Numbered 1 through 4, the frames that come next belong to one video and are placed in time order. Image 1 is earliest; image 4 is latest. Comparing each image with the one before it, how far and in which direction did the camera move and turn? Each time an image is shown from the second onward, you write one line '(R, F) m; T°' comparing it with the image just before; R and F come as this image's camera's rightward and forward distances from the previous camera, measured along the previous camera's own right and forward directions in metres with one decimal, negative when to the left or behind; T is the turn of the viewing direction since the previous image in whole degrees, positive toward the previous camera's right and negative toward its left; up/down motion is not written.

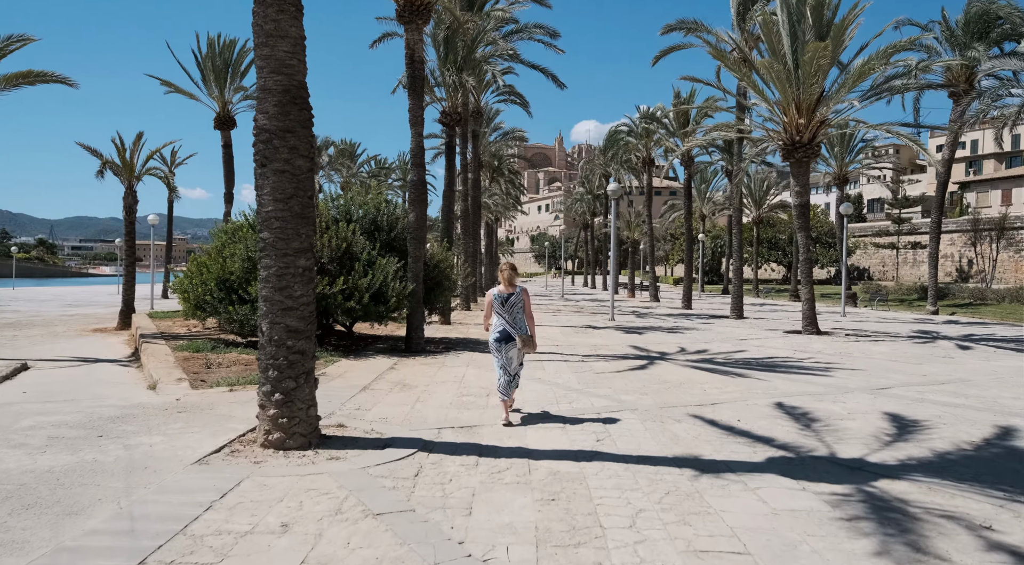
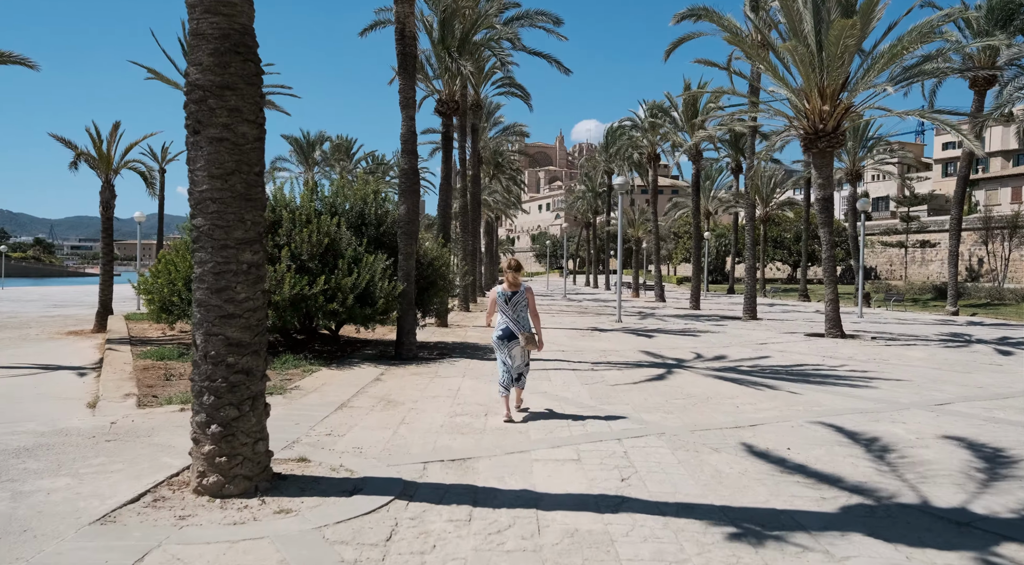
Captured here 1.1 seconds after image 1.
(0.0, +1.3) m; 0°
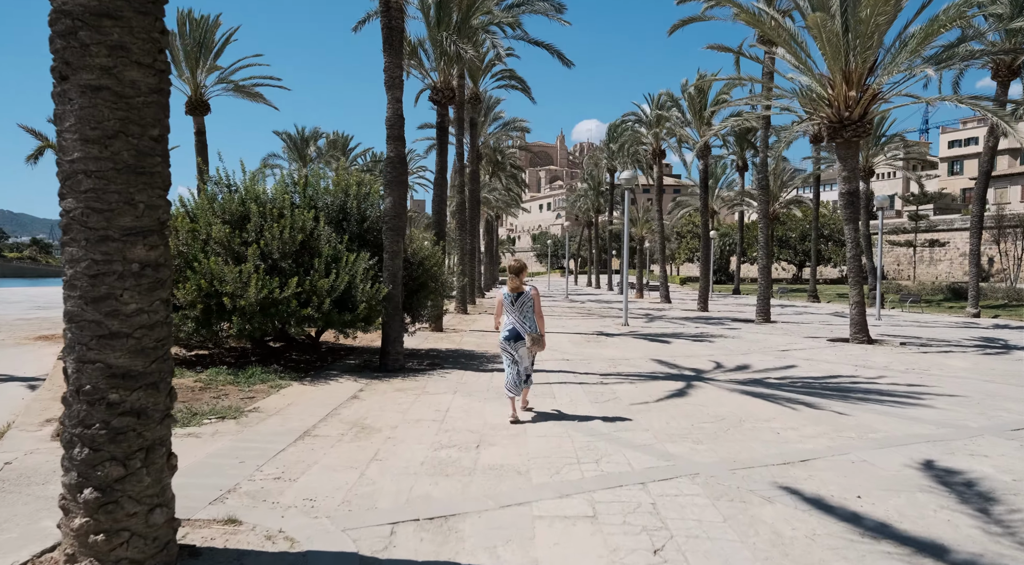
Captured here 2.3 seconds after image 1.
(0.0, +1.3) m; 0°
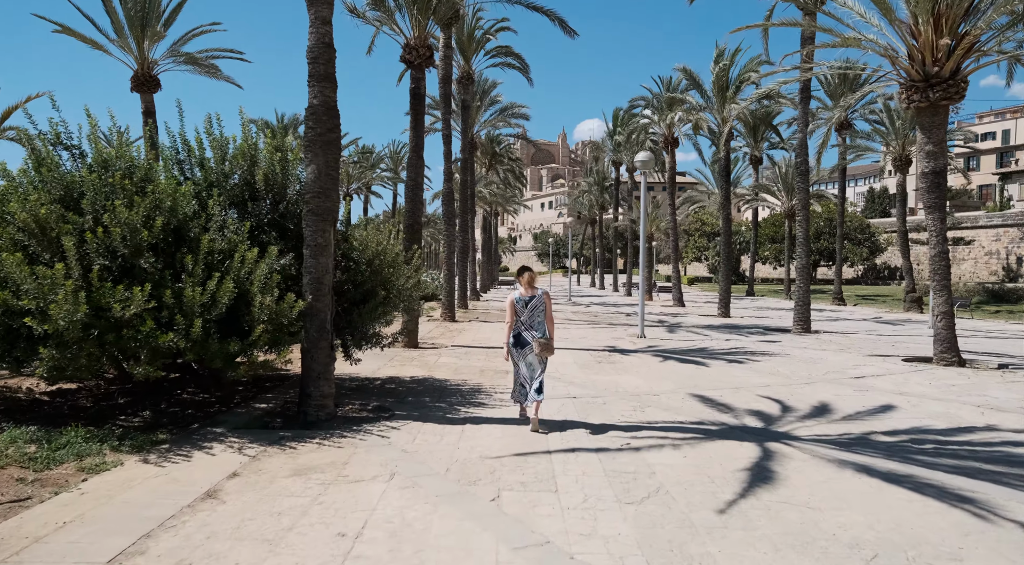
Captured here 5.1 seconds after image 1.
(+0.2, +3.5) m; 0°
